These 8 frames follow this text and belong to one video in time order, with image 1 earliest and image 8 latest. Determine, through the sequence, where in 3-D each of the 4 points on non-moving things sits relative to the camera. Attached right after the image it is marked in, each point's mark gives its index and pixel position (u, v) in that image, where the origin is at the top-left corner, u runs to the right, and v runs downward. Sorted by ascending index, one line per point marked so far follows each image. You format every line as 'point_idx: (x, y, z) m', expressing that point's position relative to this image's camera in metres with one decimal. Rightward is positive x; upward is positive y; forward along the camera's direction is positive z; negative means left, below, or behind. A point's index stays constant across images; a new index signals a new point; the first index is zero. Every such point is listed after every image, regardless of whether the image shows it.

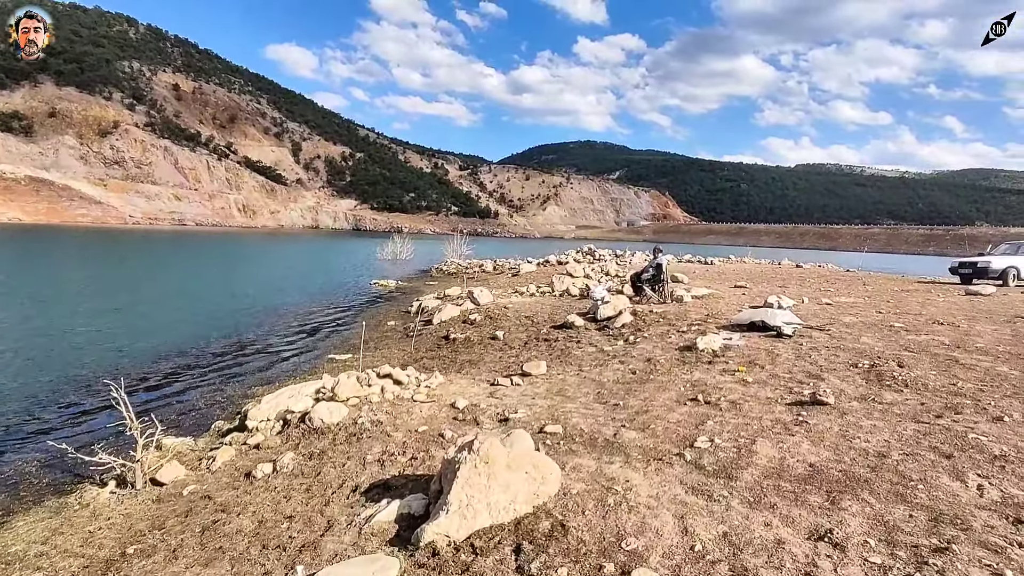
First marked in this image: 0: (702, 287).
0: (+5.9, 0.0, +17.8) m
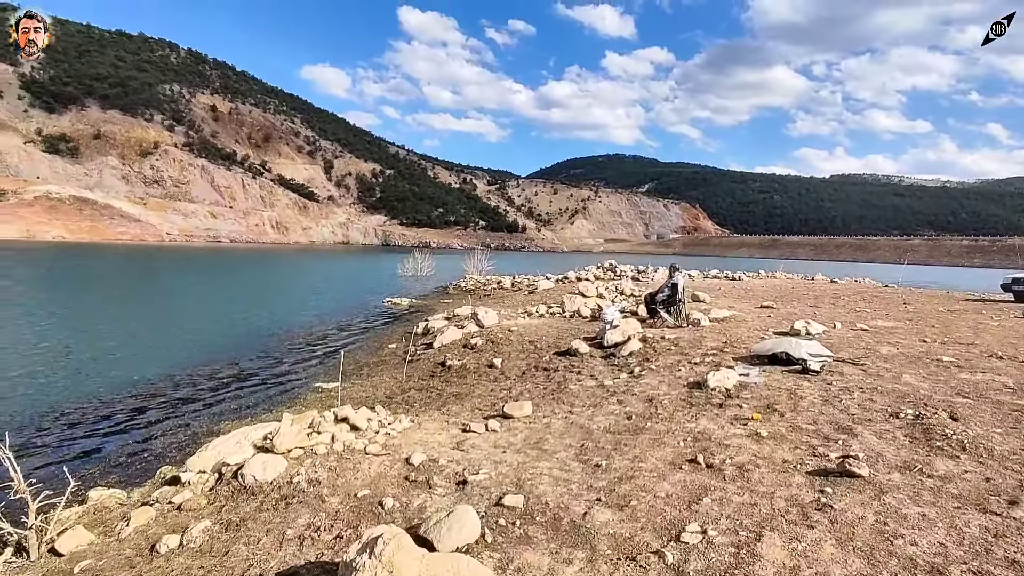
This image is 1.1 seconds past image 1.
0: (+6.1, -0.6, +16.4) m
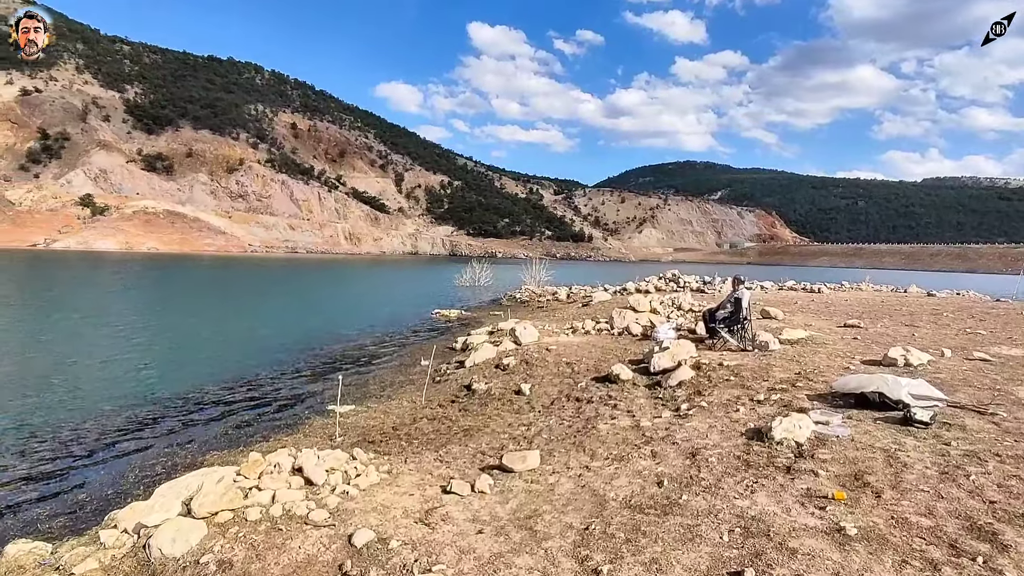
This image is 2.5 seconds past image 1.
0: (+7.0, -1.0, +14.1) m
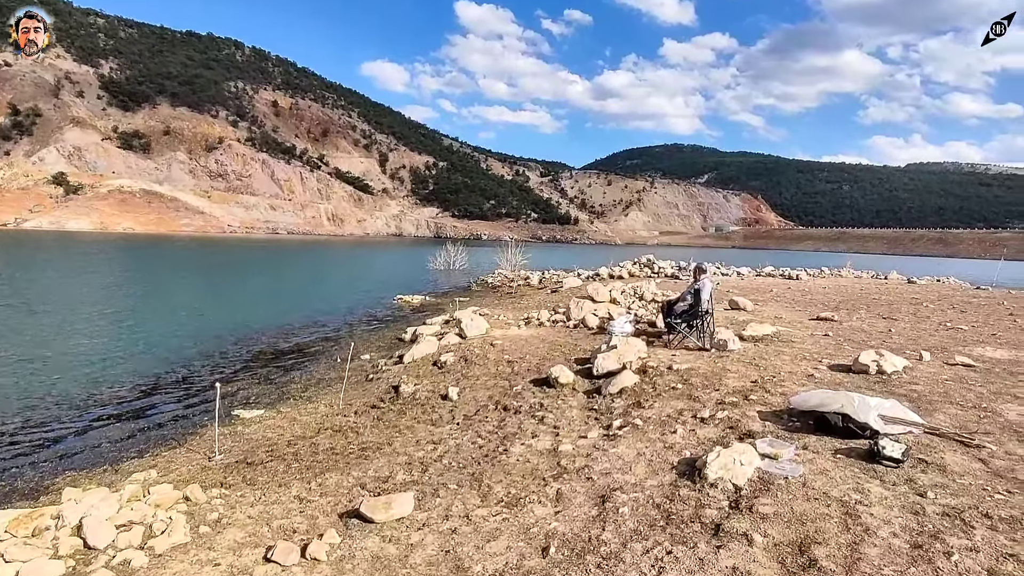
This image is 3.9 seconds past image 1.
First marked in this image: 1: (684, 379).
0: (+5.8, -0.7, +12.9) m
1: (+2.3, -1.2, +7.9) m
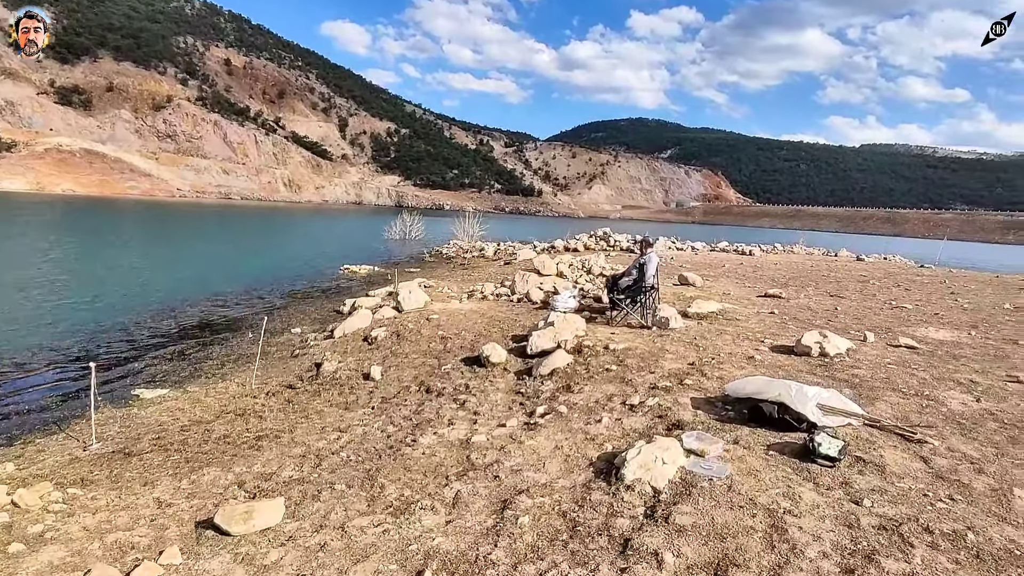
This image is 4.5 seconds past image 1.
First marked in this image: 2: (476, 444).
0: (+4.5, -0.2, +12.6) m
1: (+1.4, -0.9, +7.4) m
2: (-0.3, -1.5, +5.4) m
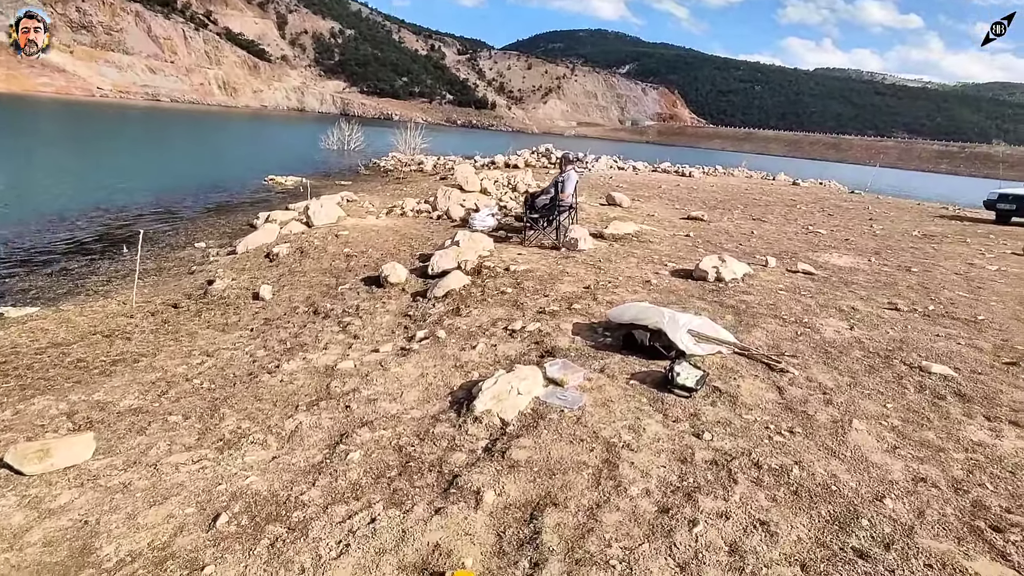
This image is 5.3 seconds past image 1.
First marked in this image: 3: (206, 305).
0: (+2.7, +1.5, +12.3) m
1: (+0.1, +0.1, +7.1) m
2: (-1.5, -0.7, +5.1) m
3: (-4.3, -0.2, +8.2) m
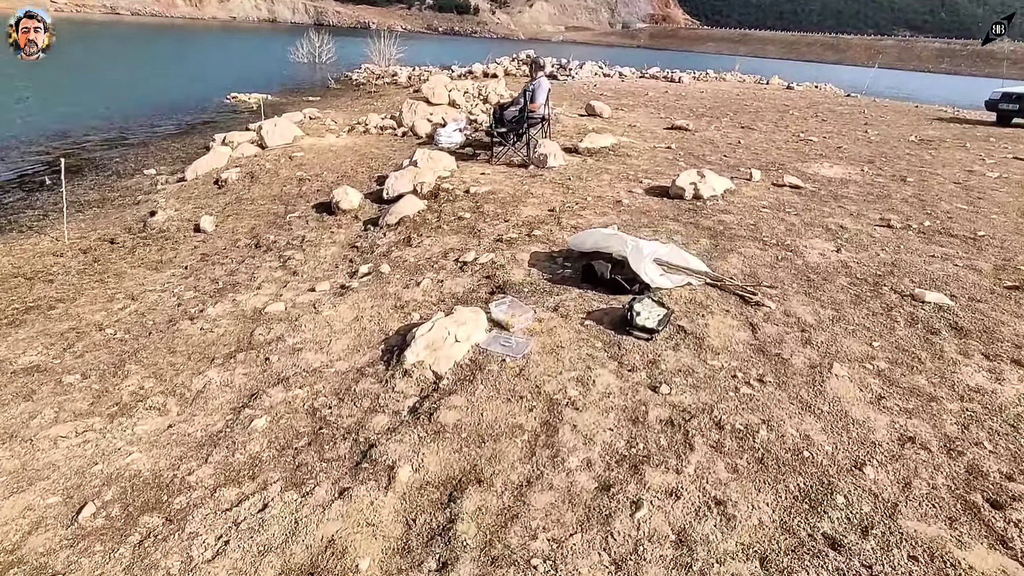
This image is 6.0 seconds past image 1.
0: (+2.1, +3.1, +11.5) m
1: (-0.4, +0.9, +6.4) m
2: (-1.9, -0.2, +4.6) m
3: (-4.8, +0.6, +7.5) m
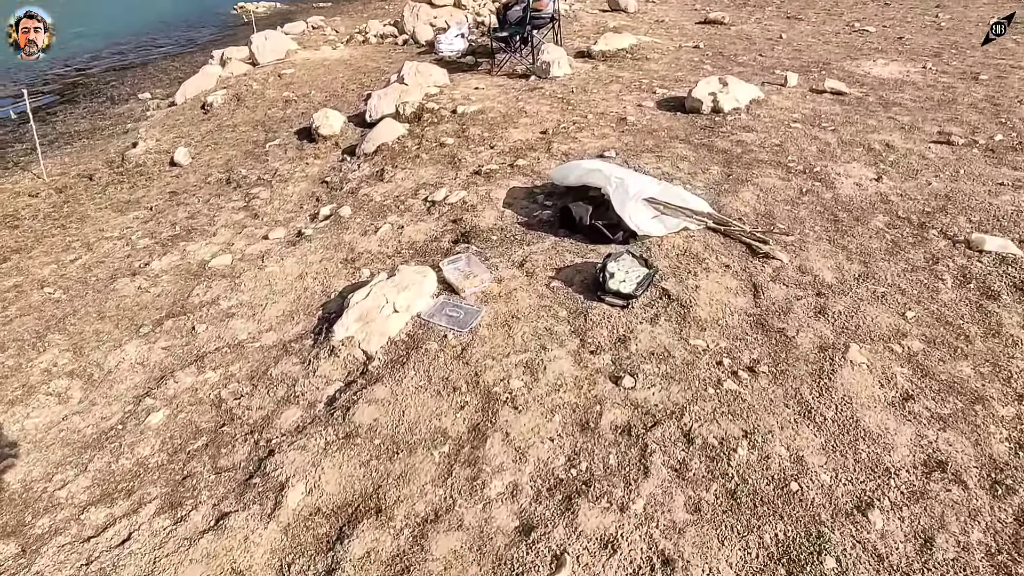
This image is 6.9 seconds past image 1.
0: (+2.3, +4.5, +10.1) m
1: (-0.5, +1.5, +5.7) m
2: (-2.1, +0.1, +4.1) m
3: (-4.8, +1.4, +7.1) m
